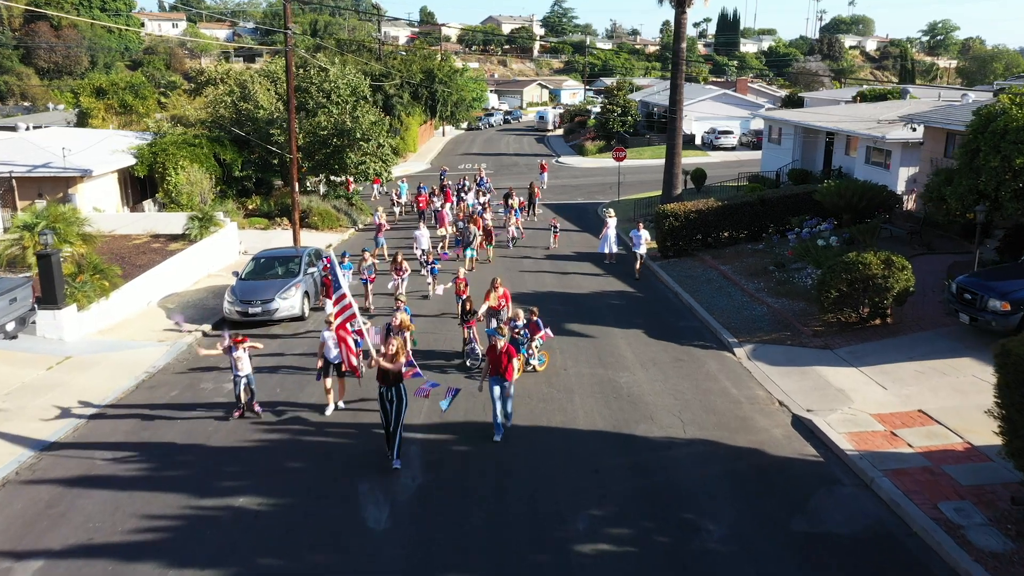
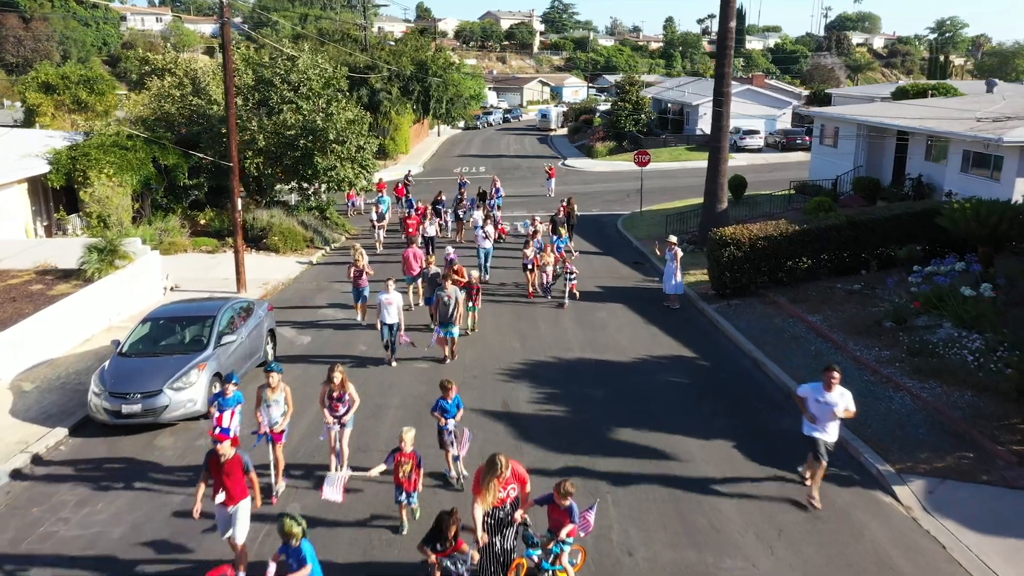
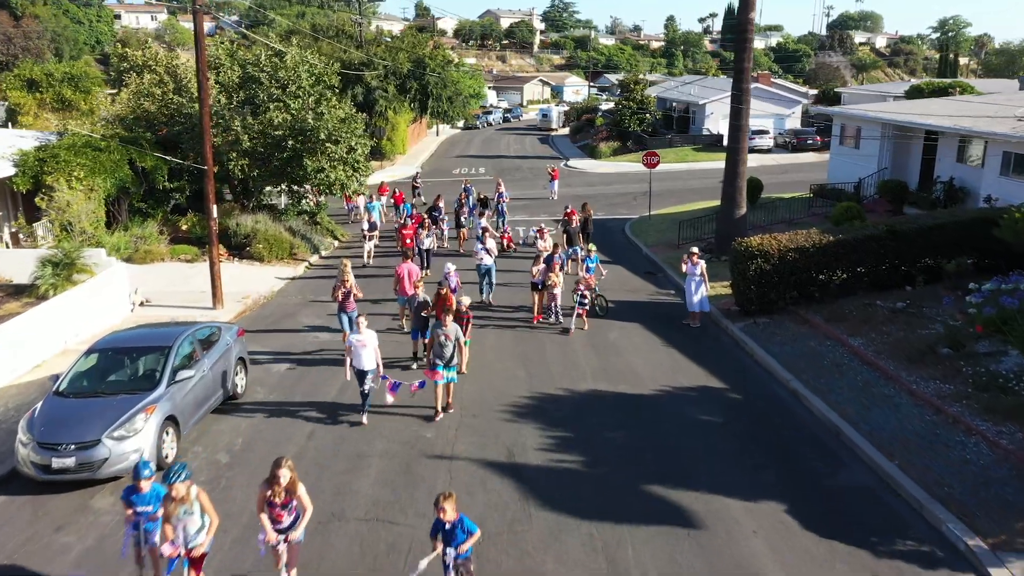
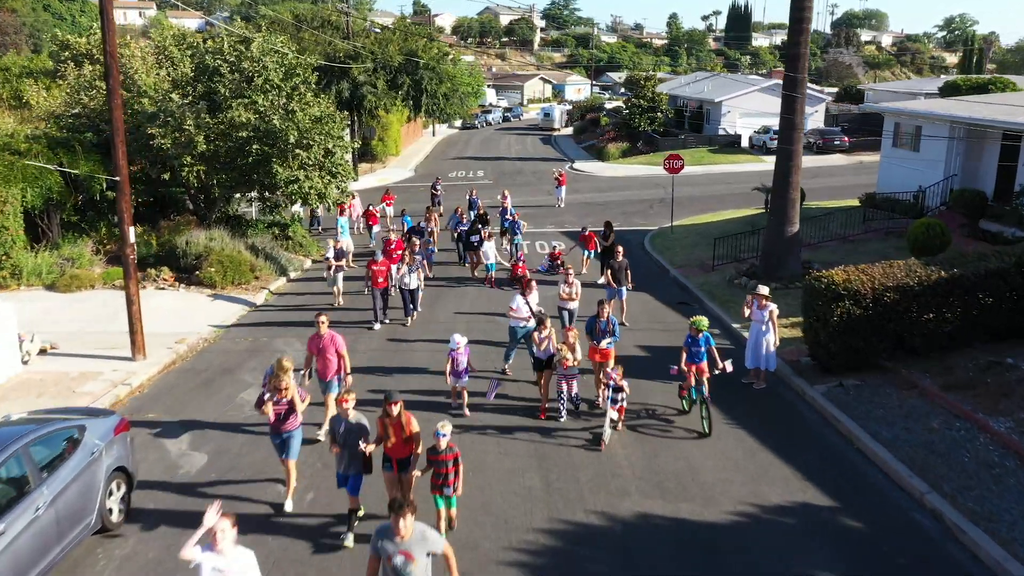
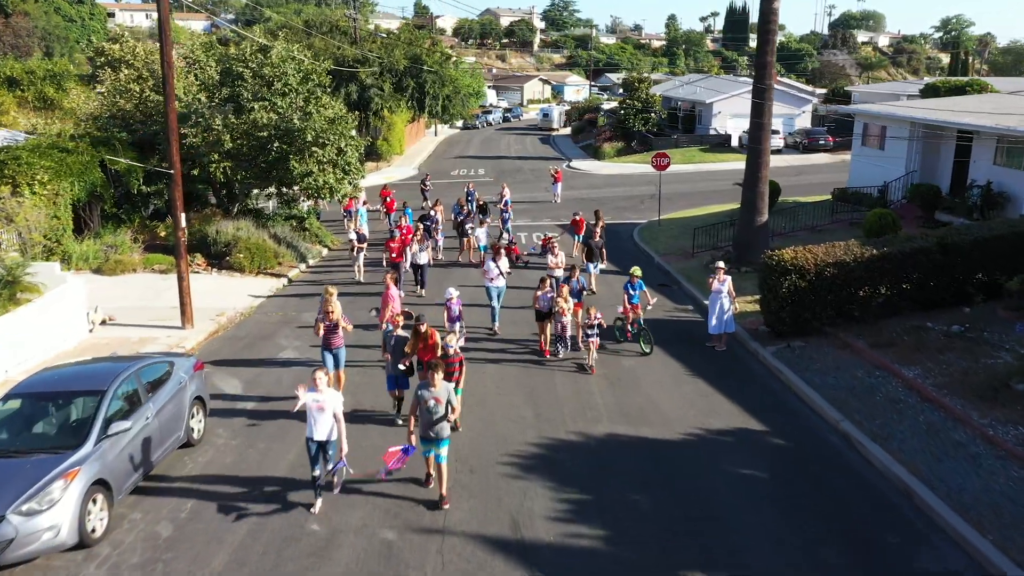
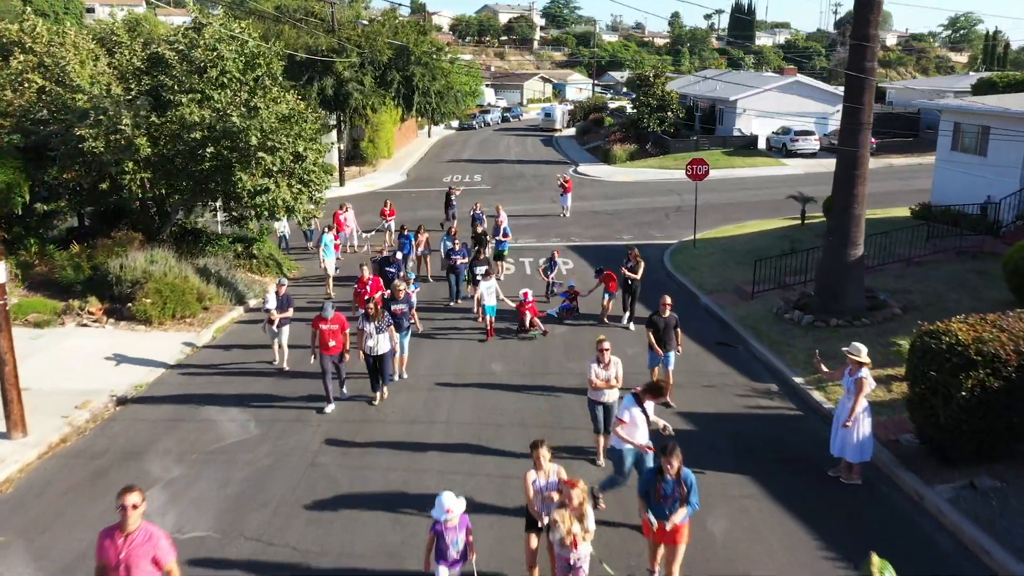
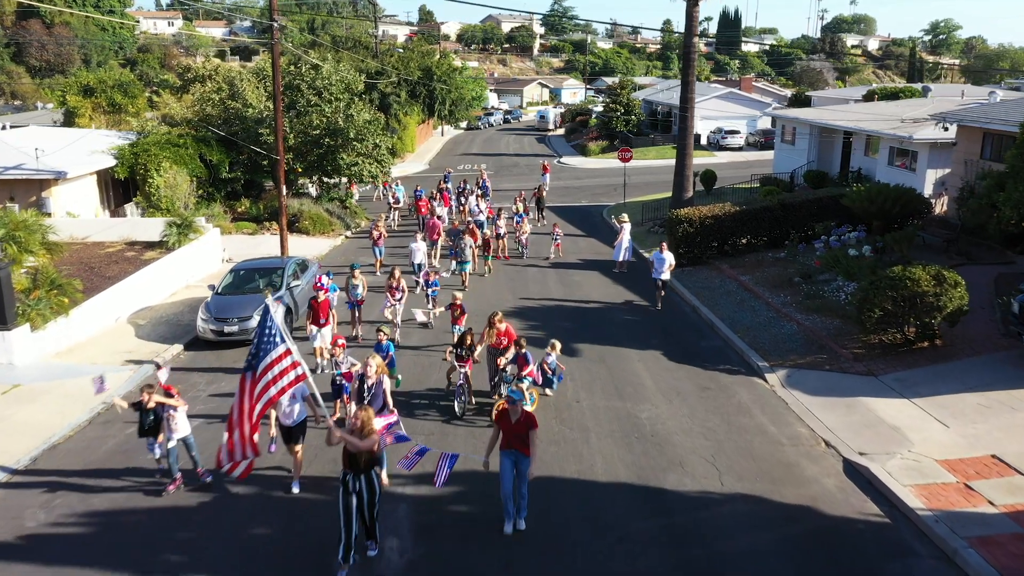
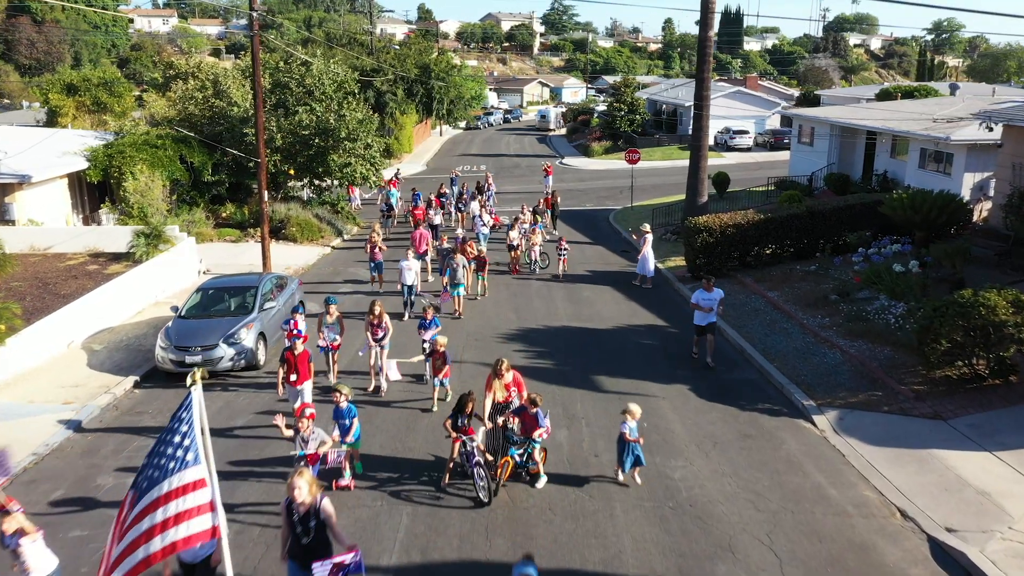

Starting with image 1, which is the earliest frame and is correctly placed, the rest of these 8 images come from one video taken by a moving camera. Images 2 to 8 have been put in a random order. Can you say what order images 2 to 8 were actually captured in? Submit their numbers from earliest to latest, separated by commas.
7, 8, 2, 3, 5, 4, 6
